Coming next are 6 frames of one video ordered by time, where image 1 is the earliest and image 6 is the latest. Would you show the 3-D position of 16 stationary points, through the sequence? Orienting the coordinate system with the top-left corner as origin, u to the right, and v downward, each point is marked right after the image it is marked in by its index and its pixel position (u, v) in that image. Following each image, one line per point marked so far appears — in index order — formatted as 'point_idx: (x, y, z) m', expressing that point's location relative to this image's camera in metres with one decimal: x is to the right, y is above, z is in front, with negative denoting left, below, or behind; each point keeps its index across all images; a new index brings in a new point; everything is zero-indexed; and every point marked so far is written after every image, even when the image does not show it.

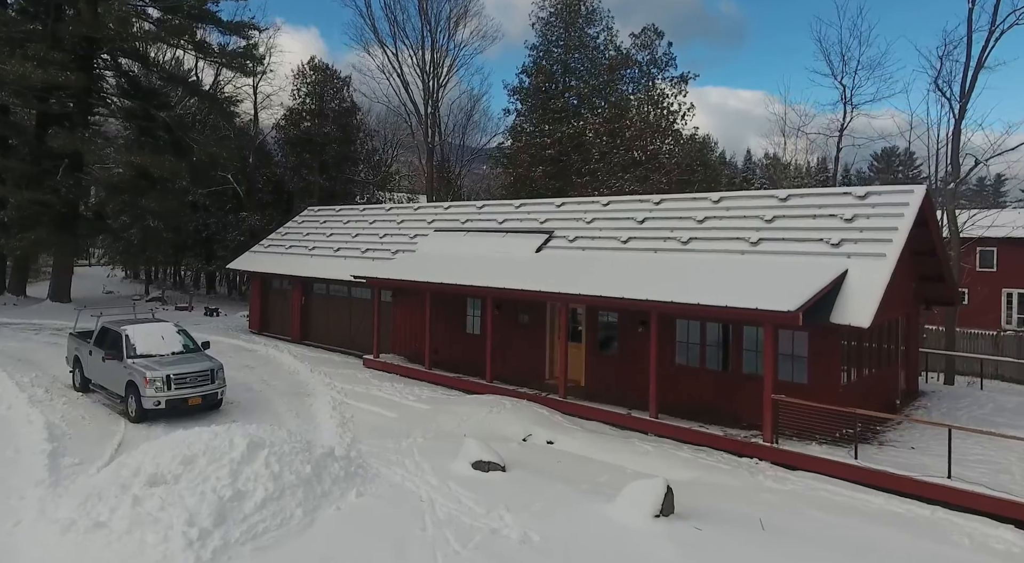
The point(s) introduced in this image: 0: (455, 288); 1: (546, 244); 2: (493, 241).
0: (-1.1, -0.2, +13.4) m
1: (+0.7, +0.7, +14.1) m
2: (-0.4, +0.8, +15.1) m
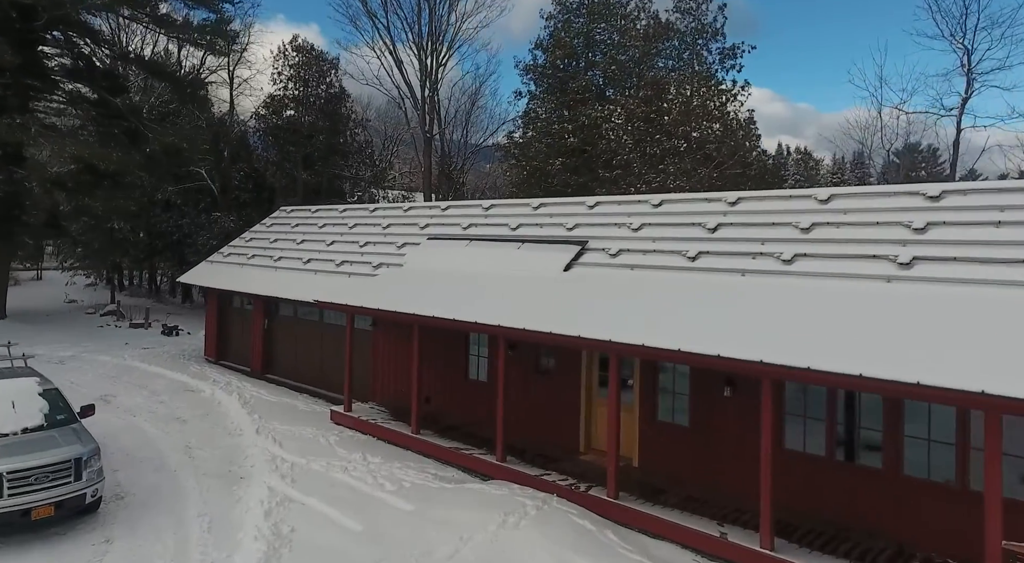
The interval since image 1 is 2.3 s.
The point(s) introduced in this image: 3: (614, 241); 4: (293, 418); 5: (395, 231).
0: (-0.8, -0.6, +9.6) m
1: (+0.9, +0.3, +10.3) m
2: (-0.2, +0.4, +11.3) m
3: (+1.5, +0.6, +10.3) m
4: (-3.6, -2.2, +11.4) m
5: (-2.4, +1.0, +14.3) m
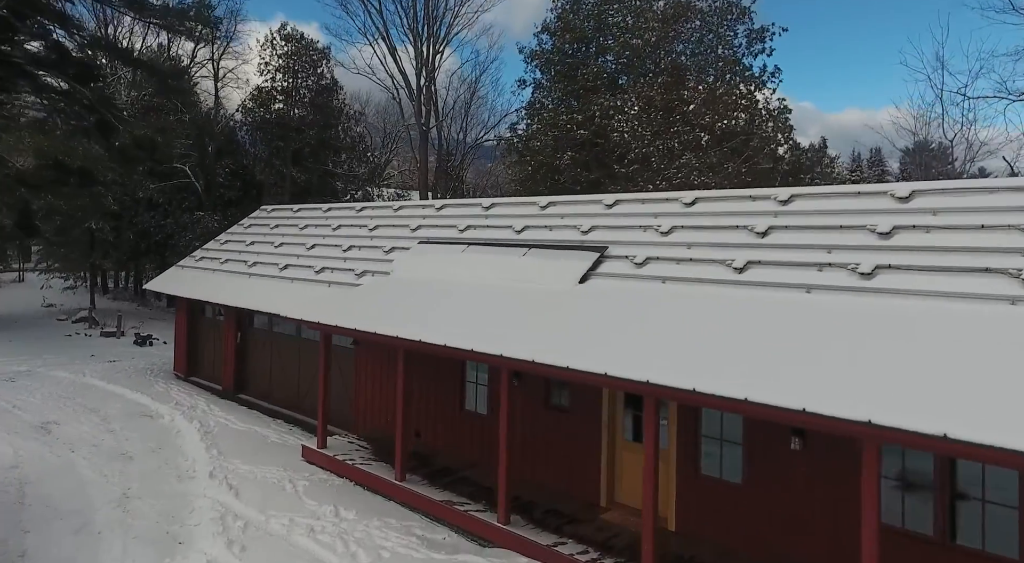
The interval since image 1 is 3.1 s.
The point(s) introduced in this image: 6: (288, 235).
0: (-0.7, -0.8, +7.9) m
1: (+1.0, +0.2, +8.6) m
2: (-0.1, +0.3, +9.6) m
3: (+1.6, +0.4, +8.6) m
4: (-3.5, -2.4, +9.7) m
5: (-2.3, +0.8, +12.6) m
6: (-4.7, +1.0, +14.6) m
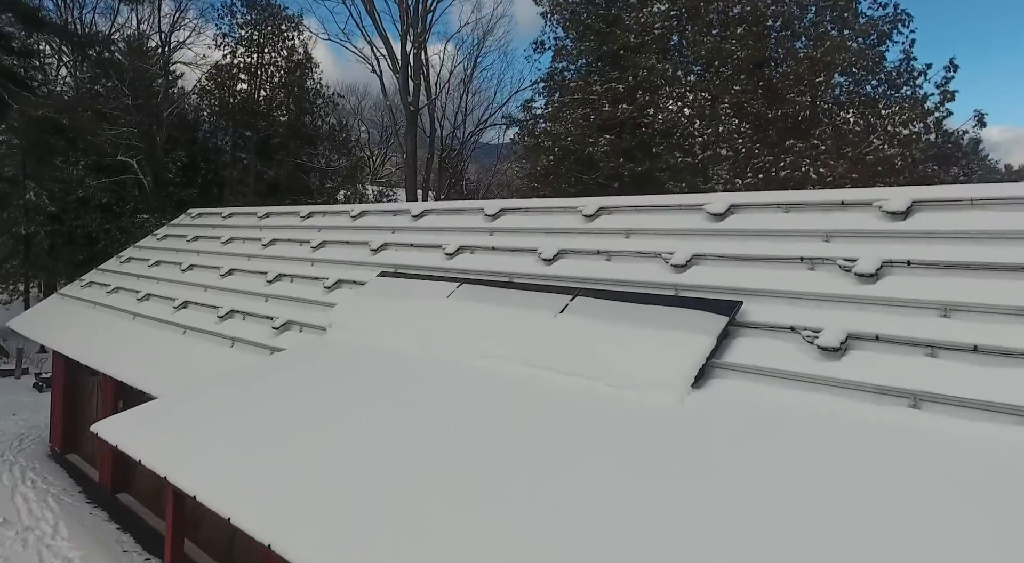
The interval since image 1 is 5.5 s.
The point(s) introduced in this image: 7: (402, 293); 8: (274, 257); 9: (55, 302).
0: (-0.5, -1.3, +3.4) m
1: (+1.2, -0.4, +4.1) m
2: (+0.1, -0.3, +5.1) m
3: (+1.8, -0.2, +4.0) m
4: (-3.3, -2.9, +5.2) m
5: (-2.1, +0.3, +8.1) m
6: (-4.4, +0.4, +10.1) m
7: (-1.0, -0.1, +6.4) m
8: (-3.0, +0.3, +8.8) m
9: (-7.1, -0.3, +11.0) m
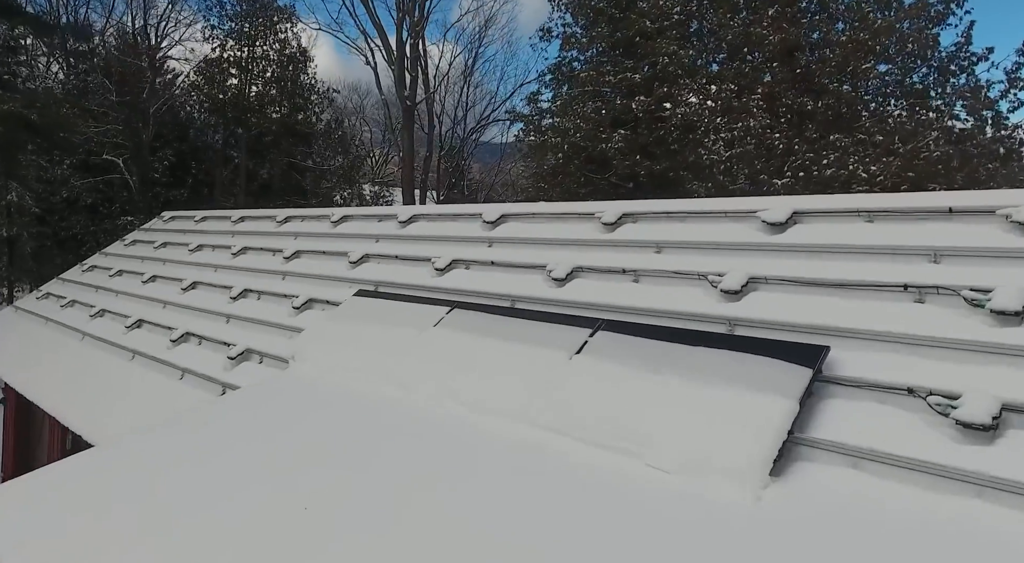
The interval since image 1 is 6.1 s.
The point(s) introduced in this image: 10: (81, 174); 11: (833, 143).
0: (-0.5, -1.5, +2.2) m
1: (+1.2, -0.6, +2.9) m
2: (+0.1, -0.5, +3.9) m
3: (+1.8, -0.3, +2.9) m
4: (-3.3, -3.1, +4.1) m
5: (-2.1, +0.1, +6.9) m
6: (-4.4, +0.3, +9.0) m
7: (-1.0, -0.2, +5.3) m
8: (-2.9, +0.1, +7.6) m
9: (-7.0, -0.4, +9.9) m
10: (-12.7, +3.0, +20.4) m
11: (+4.0, +1.7, +9.0) m
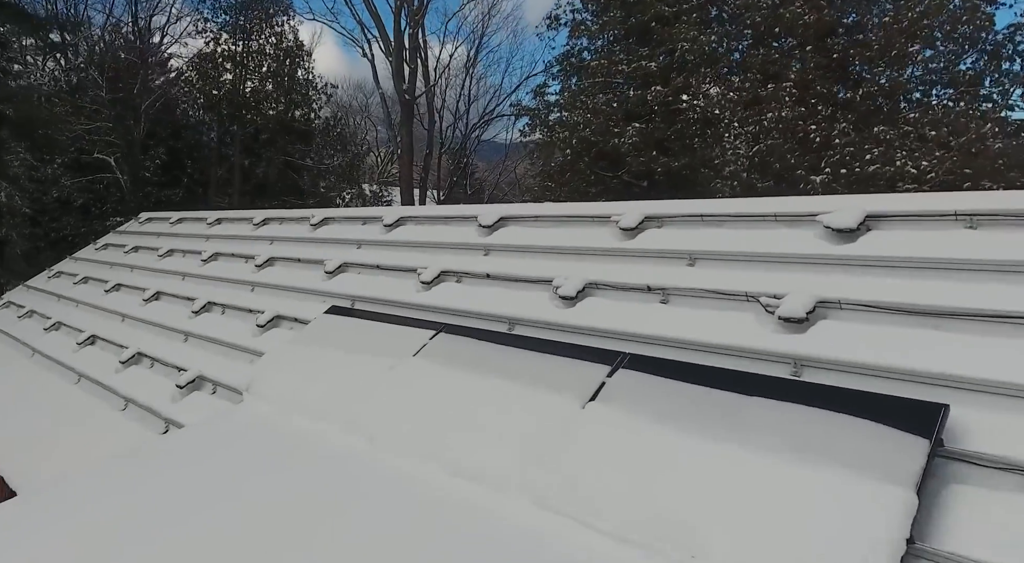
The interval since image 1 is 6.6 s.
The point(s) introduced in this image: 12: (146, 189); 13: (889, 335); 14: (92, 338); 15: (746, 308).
0: (-0.6, -1.6, +1.3) m
1: (+1.2, -0.7, +2.0) m
2: (+0.1, -0.6, +3.0) m
3: (+1.7, -0.4, +2.0) m
4: (-3.3, -3.2, +3.2) m
5: (-2.1, 0.0, +6.1) m
6: (-4.3, +0.2, +8.1) m
7: (-1.0, -0.3, +4.4) m
8: (-2.9, 0.0, +6.8) m
9: (-7.0, -0.5, +9.1) m
10: (-12.5, +2.9, +19.6) m
11: (+4.0, +1.6, +8.0) m
12: (-10.5, +2.7, +20.5) m
13: (+1.5, -0.1, +2.7) m
14: (-4.0, -0.5, +6.7) m
15: (+1.1, -0.1, +3.2) m
